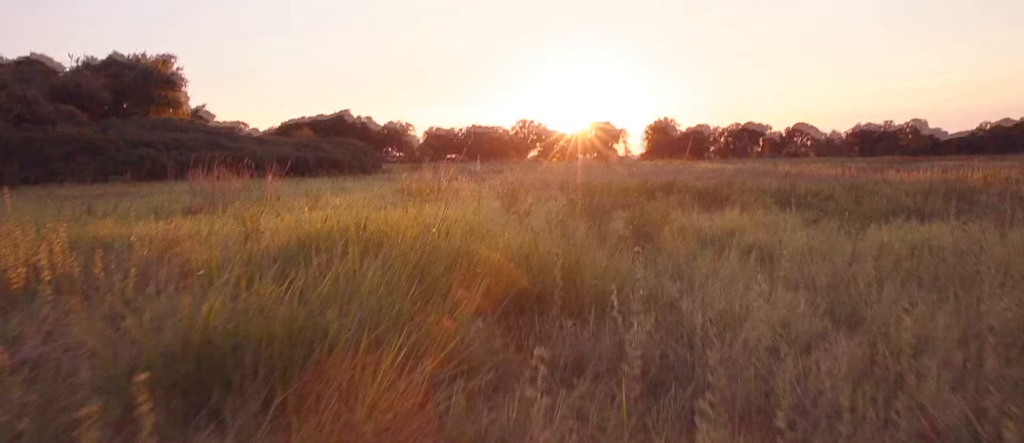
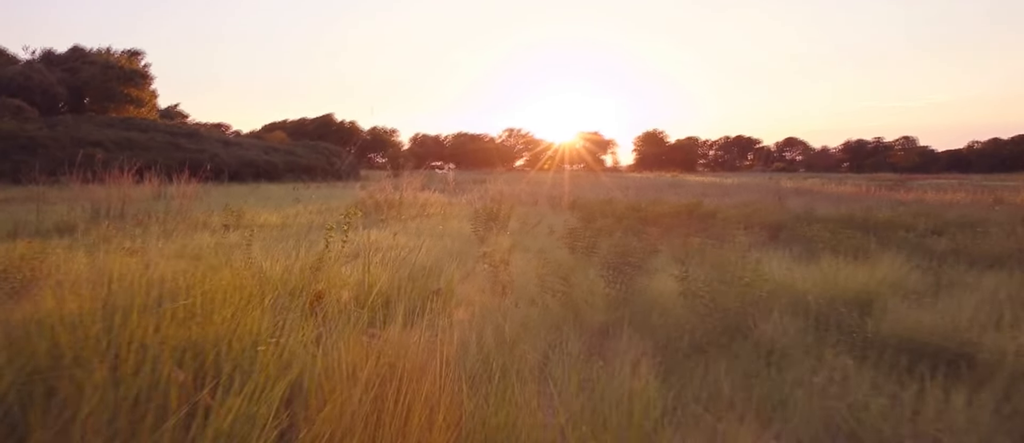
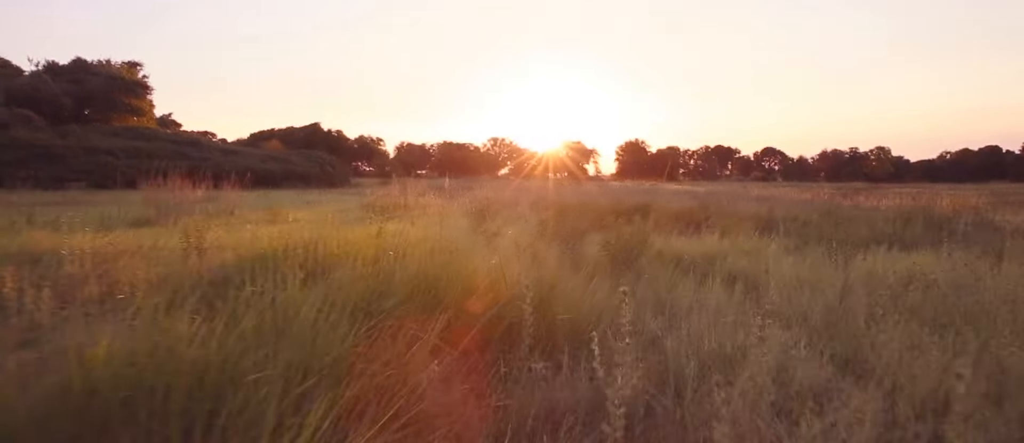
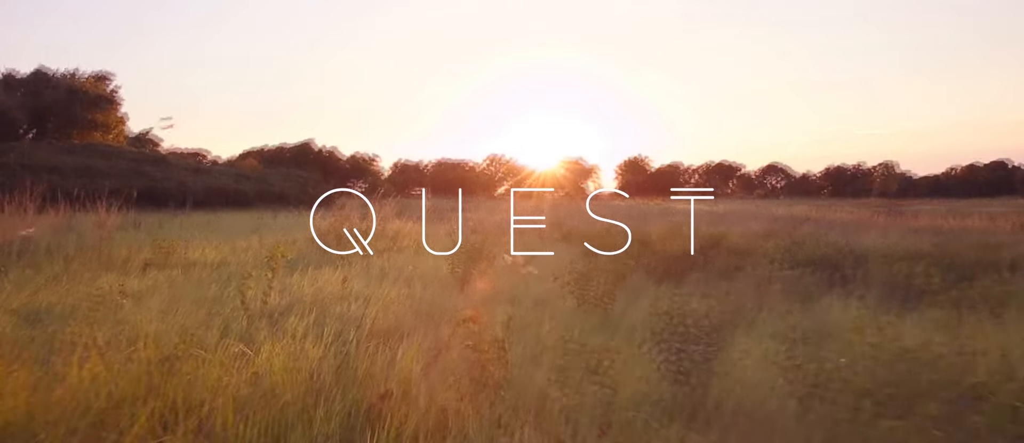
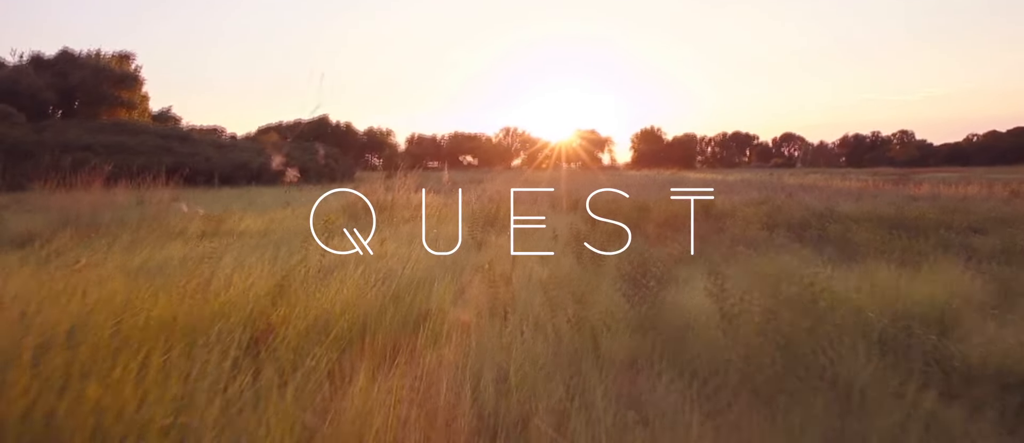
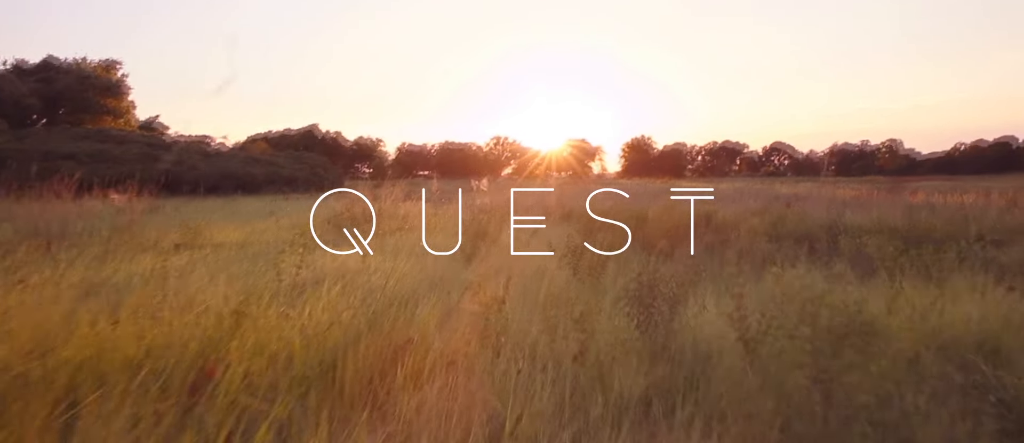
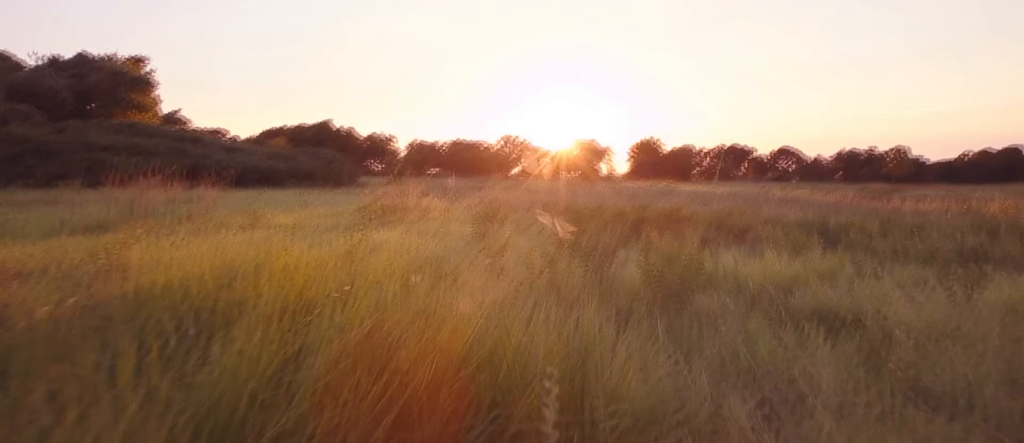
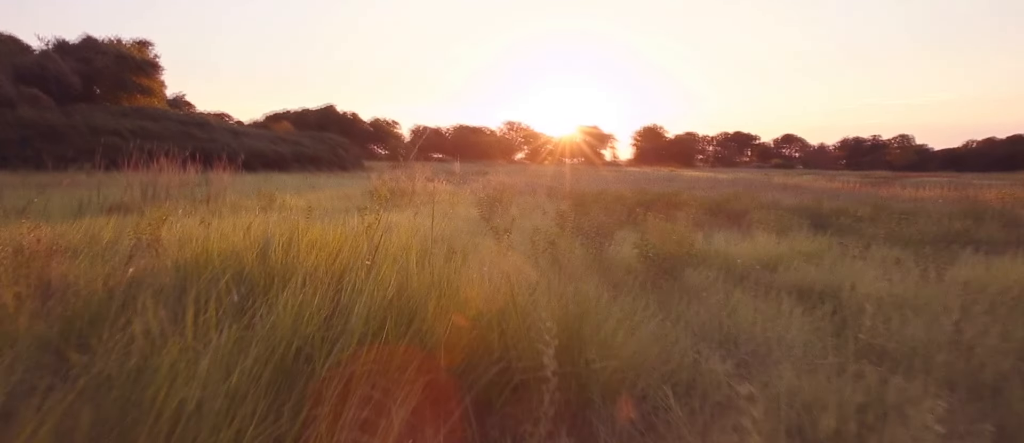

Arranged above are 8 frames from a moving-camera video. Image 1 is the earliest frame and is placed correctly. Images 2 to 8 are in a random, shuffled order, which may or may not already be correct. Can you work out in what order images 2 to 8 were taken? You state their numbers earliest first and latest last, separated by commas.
3, 8, 7, 2, 5, 6, 4
